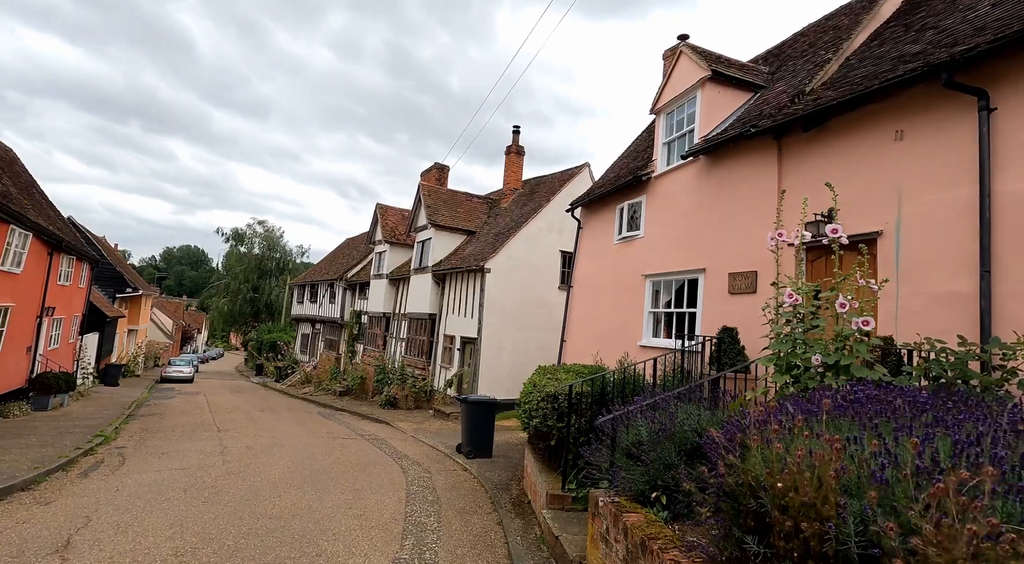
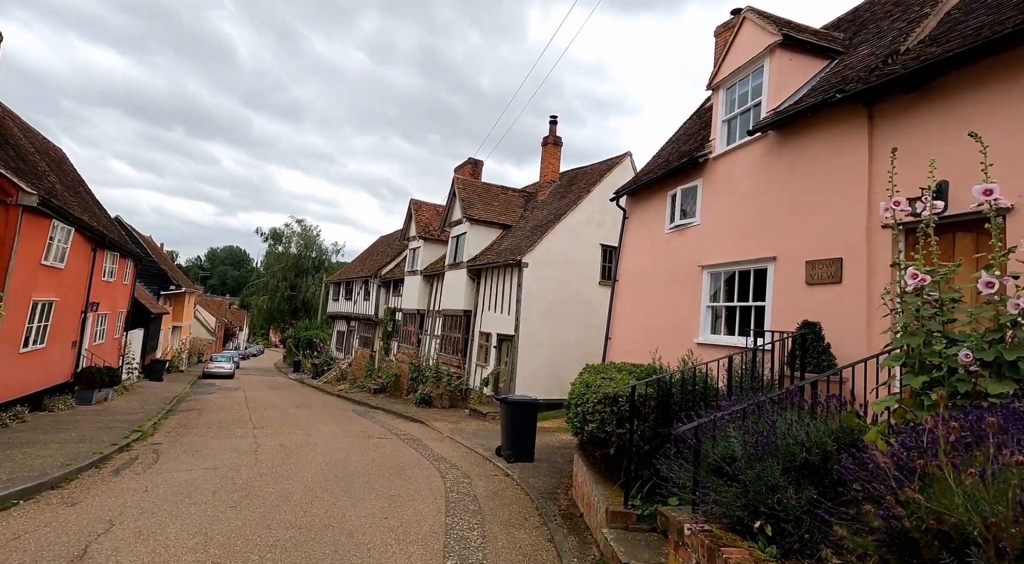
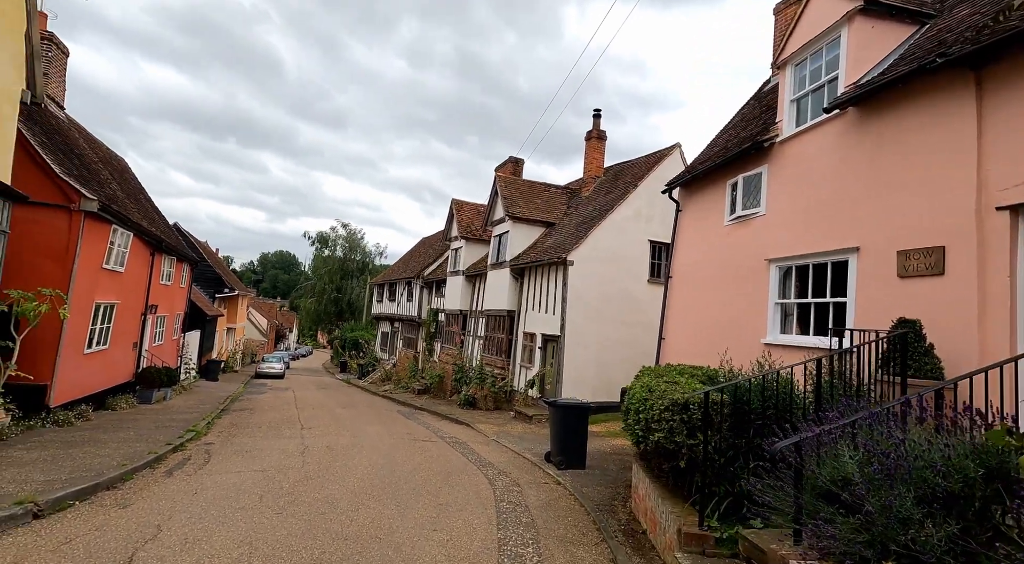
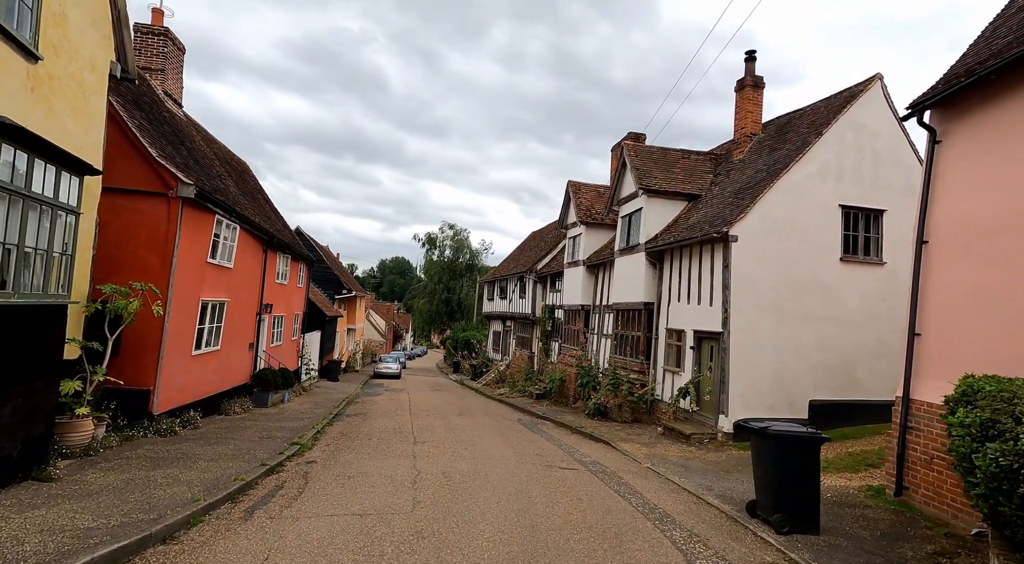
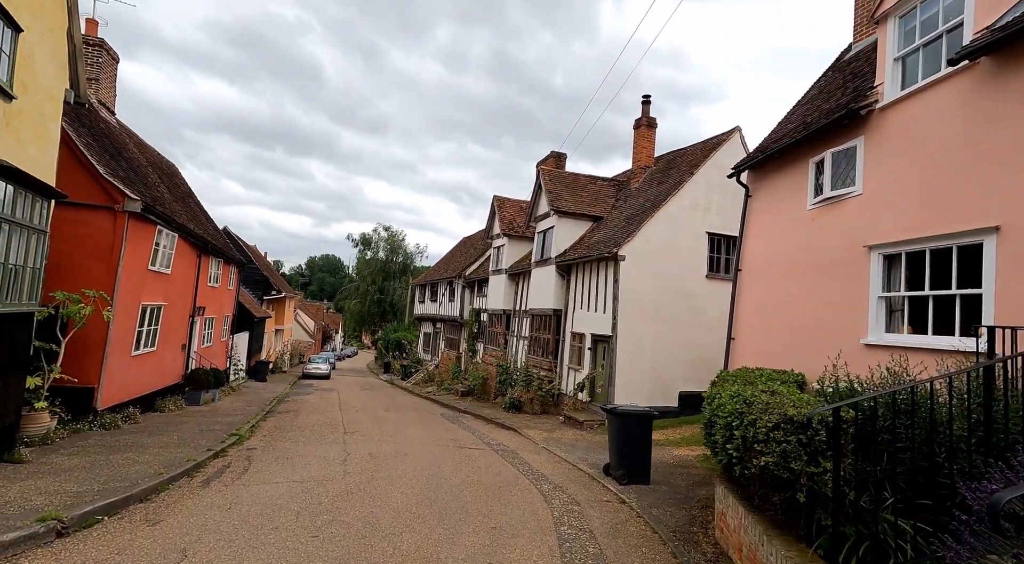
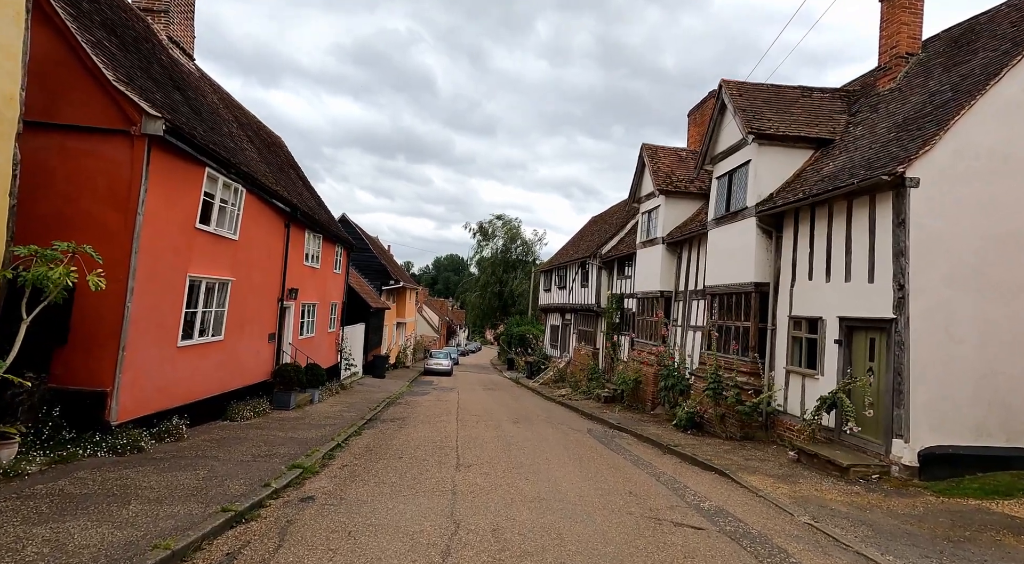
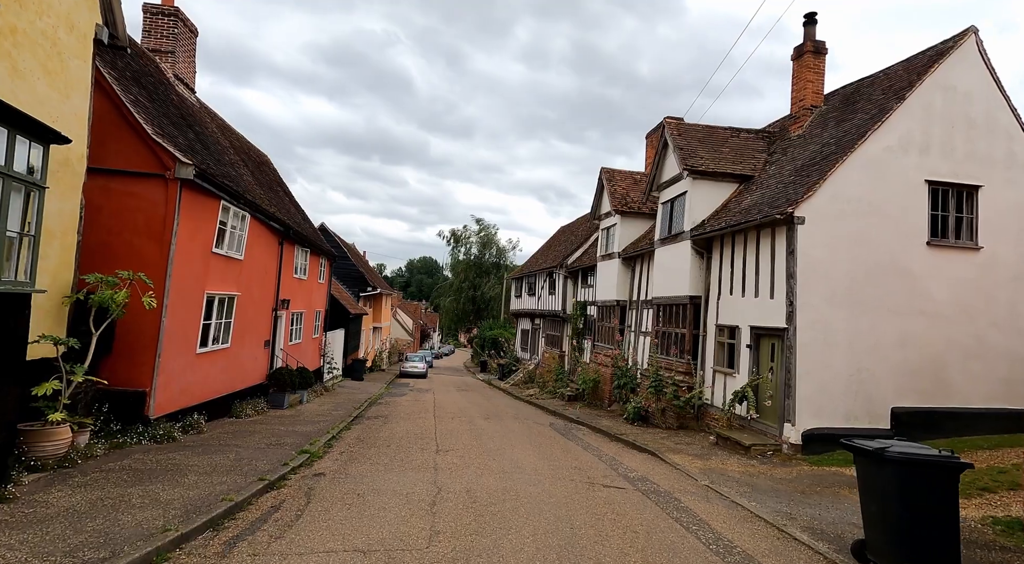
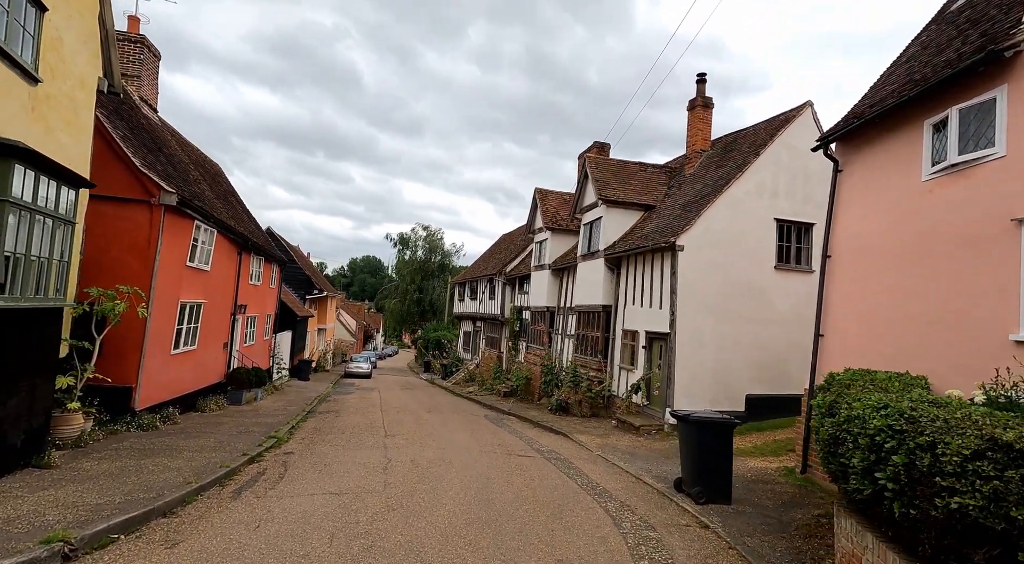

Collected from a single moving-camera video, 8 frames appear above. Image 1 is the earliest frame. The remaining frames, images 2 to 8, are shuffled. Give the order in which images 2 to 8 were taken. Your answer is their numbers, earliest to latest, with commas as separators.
2, 3, 5, 8, 4, 7, 6
